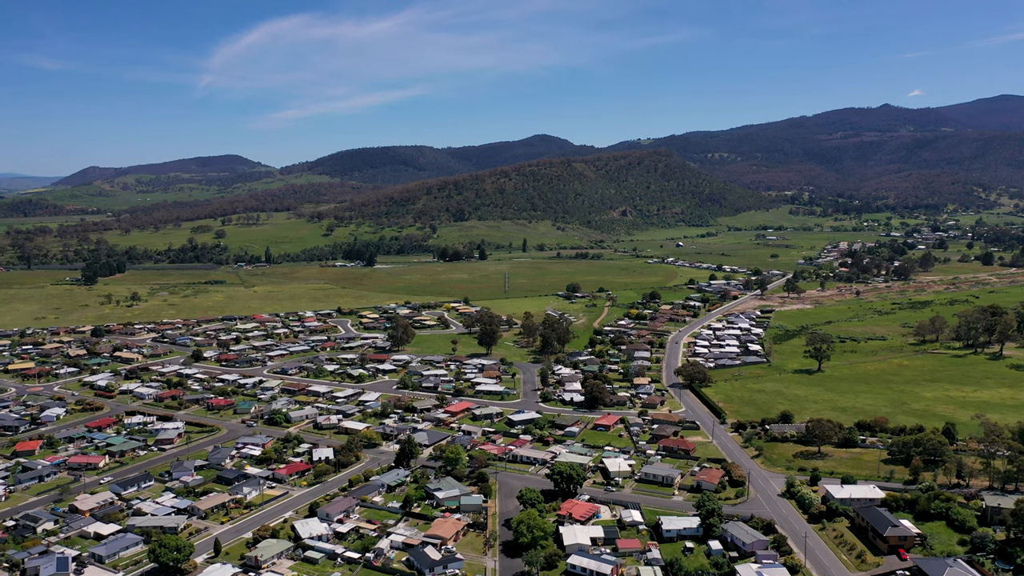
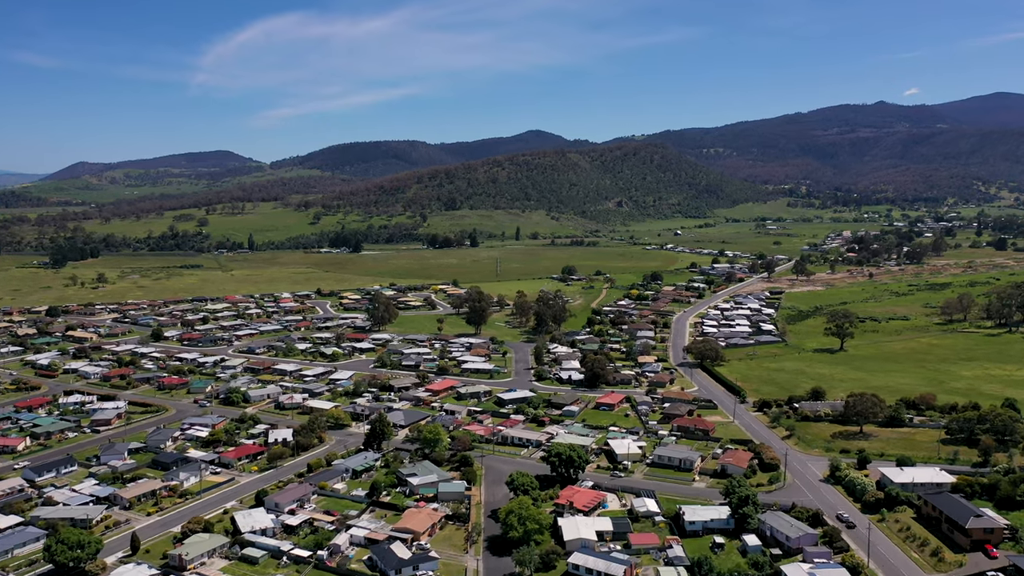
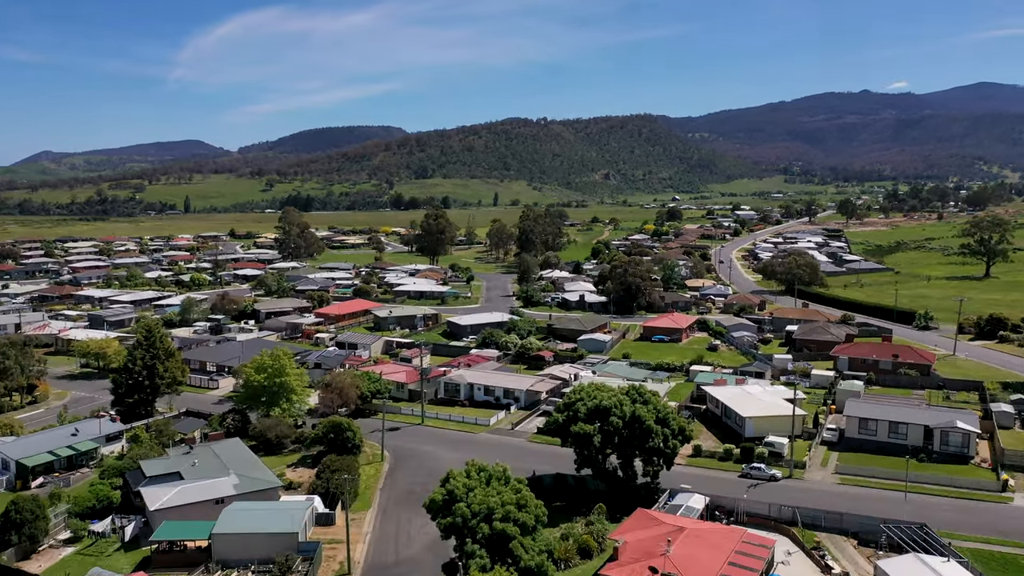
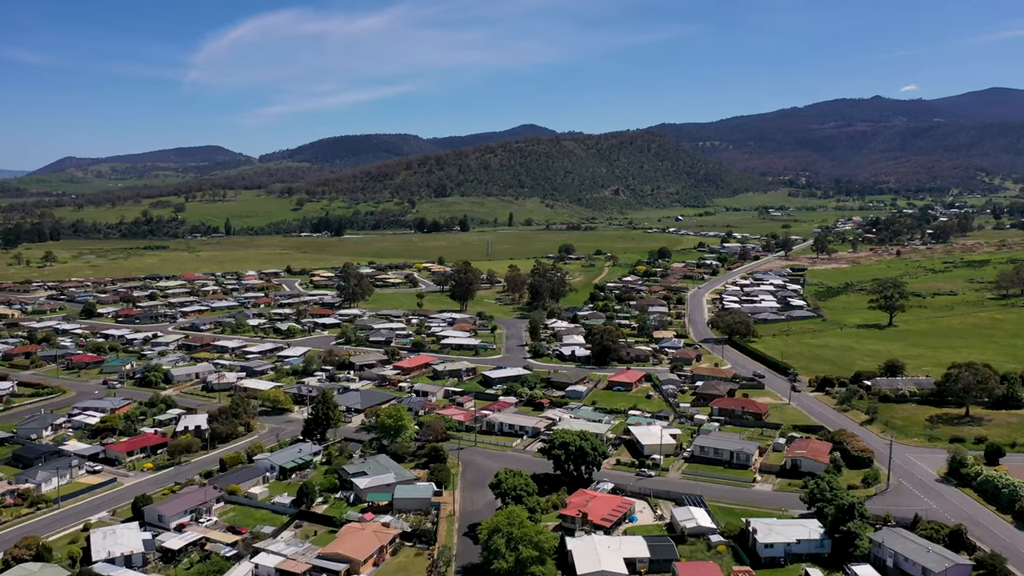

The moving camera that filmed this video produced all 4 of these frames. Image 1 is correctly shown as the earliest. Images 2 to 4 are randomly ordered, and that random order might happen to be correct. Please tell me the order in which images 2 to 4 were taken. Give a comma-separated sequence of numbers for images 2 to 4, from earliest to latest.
2, 4, 3
